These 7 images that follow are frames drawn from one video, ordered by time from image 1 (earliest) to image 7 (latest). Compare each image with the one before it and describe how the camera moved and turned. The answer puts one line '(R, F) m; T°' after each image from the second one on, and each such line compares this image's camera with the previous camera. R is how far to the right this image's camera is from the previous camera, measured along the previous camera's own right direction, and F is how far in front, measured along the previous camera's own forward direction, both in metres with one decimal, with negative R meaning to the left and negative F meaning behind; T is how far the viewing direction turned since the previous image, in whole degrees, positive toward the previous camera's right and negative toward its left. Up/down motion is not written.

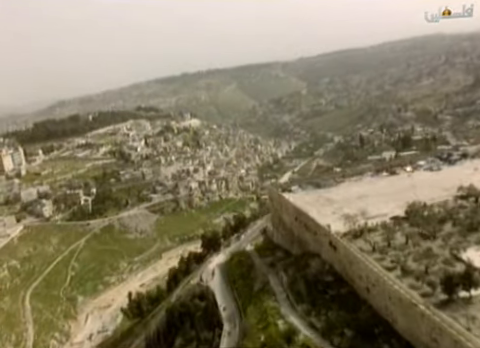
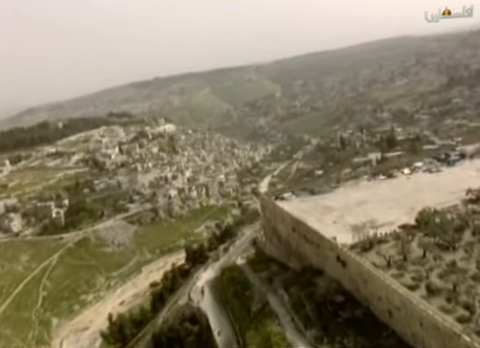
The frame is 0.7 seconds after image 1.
(-0.9, +2.8) m; +3°
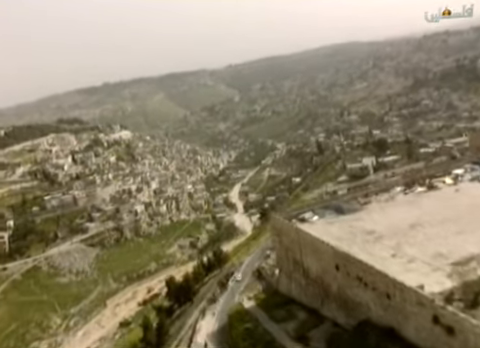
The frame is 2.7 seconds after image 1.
(-2.7, +8.0) m; +6°
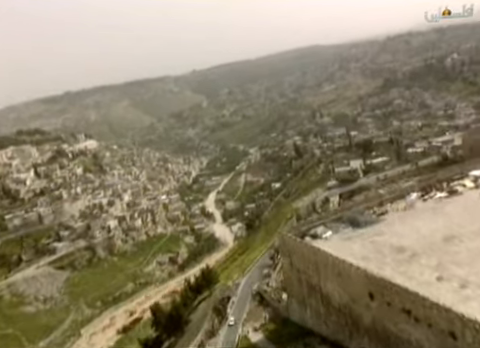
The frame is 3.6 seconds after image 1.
(-1.4, +3.7) m; +4°
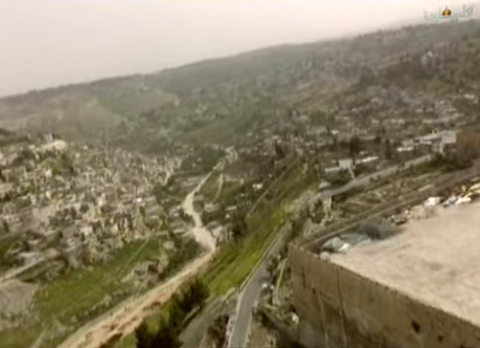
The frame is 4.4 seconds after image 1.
(-1.3, +3.0) m; +3°
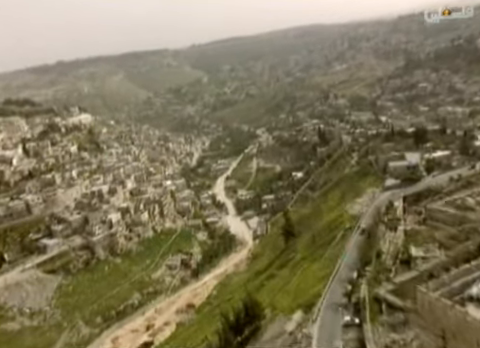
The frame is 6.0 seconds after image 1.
(-2.6, +5.7) m; -2°
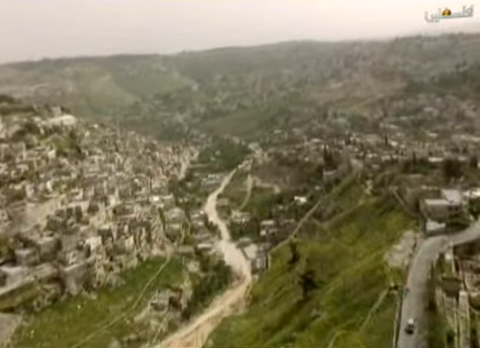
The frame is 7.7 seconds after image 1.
(-2.1, +6.8) m; +2°
